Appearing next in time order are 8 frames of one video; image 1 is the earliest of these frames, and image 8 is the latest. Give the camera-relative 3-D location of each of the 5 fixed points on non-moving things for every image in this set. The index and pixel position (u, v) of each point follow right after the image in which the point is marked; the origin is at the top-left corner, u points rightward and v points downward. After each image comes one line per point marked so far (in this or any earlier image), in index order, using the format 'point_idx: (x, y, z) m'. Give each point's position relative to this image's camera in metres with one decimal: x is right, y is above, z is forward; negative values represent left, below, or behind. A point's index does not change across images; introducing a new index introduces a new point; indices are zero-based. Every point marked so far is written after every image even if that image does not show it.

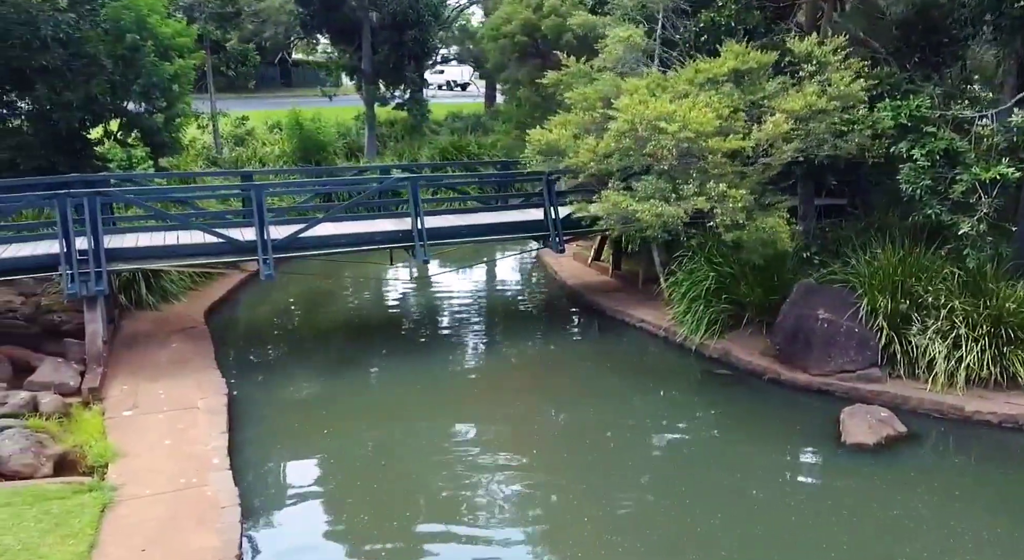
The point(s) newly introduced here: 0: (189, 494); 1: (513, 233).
0: (-1.7, -1.1, +4.7) m
1: (0.0, +0.5, +9.4) m
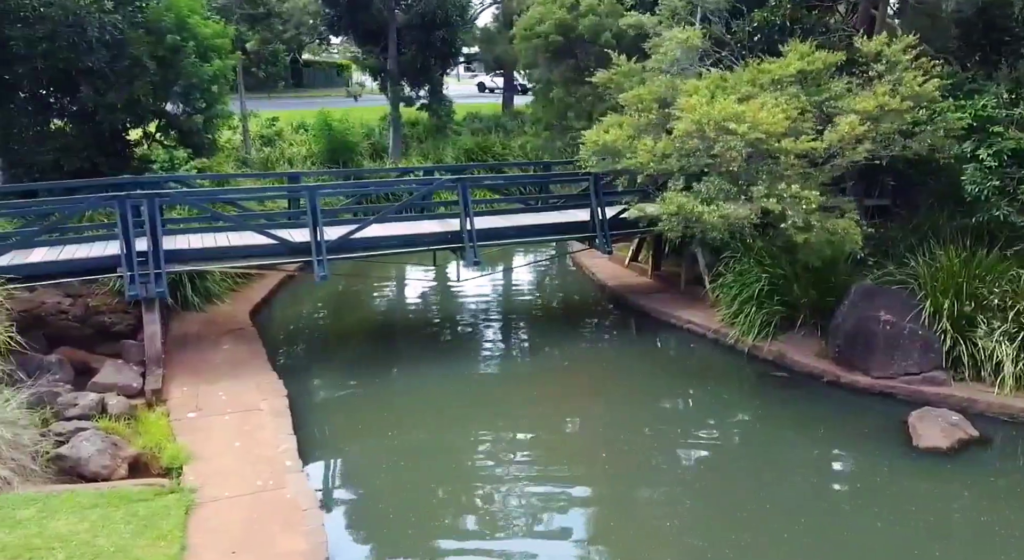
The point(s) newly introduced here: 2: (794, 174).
0: (-1.2, -1.1, +4.7) m
1: (+0.5, +0.5, +9.3) m
2: (+1.9, +0.7, +6.0) m
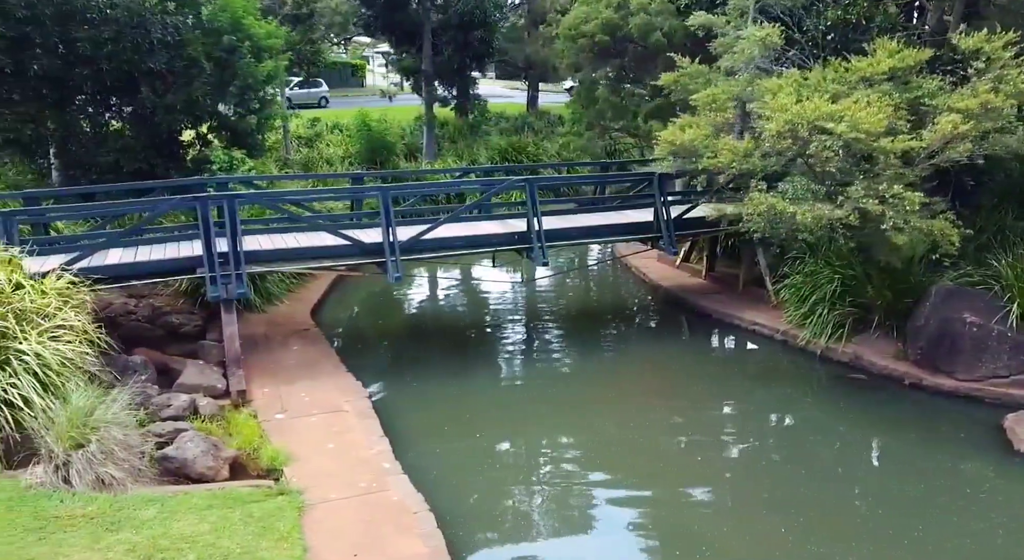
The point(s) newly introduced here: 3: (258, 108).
0: (-0.7, -1.1, +4.7) m
1: (+1.2, +0.5, +9.3) m
2: (+2.4, +0.7, +5.9) m
3: (-3.1, +2.0, +10.9) m
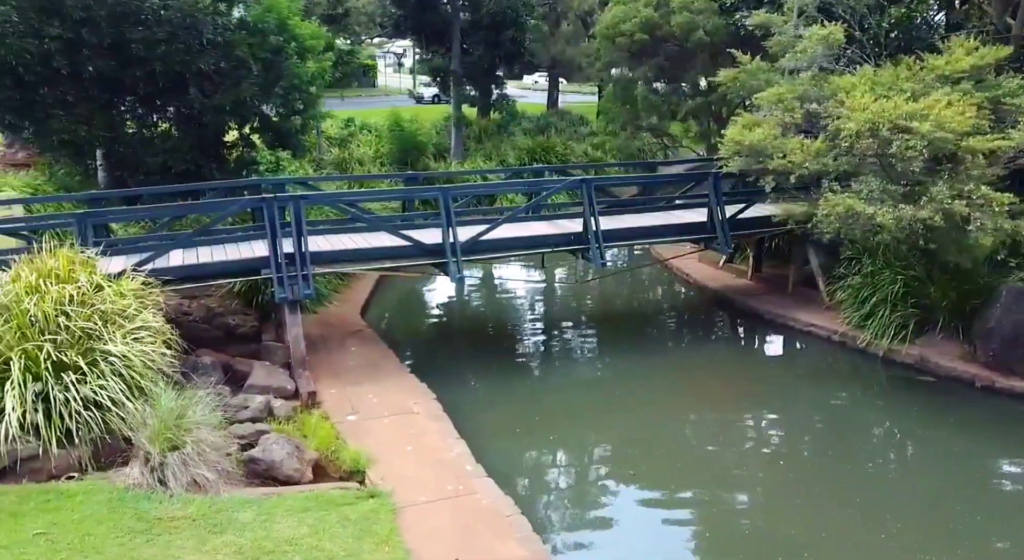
0: (-0.2, -1.1, +4.7) m
1: (+1.7, +0.4, +9.2) m
2: (+2.9, +0.7, +5.8) m
3: (-2.6, +2.0, +10.9) m
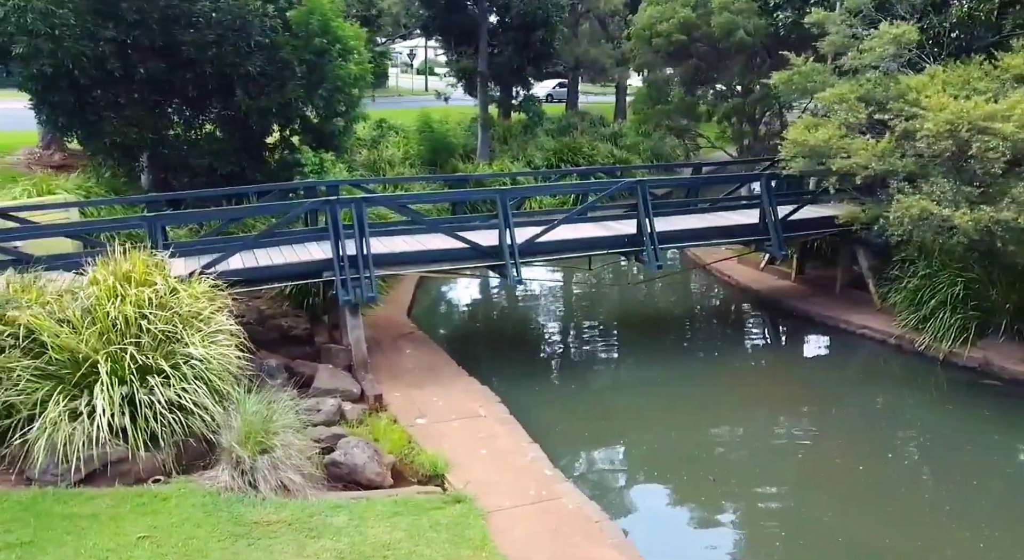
0: (+0.2, -1.1, +4.6) m
1: (+2.2, +0.4, +9.1) m
2: (+3.4, +0.7, +5.7) m
3: (-2.0, +2.0, +10.9) m
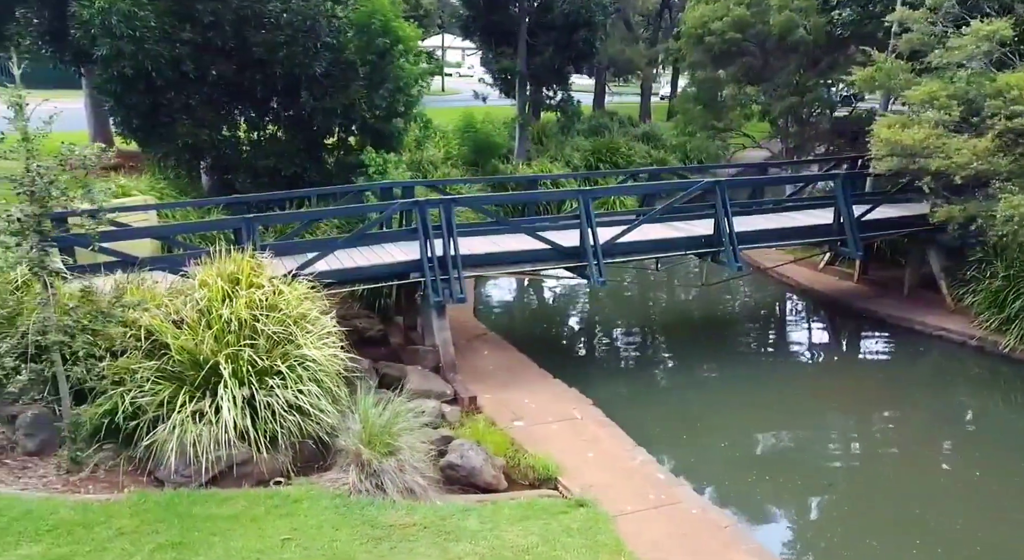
0: (+0.8, -1.1, +4.6) m
1: (+2.9, +0.4, +9.0) m
2: (+4.0, +0.6, +5.6) m
3: (-1.3, +2.0, +10.9) m
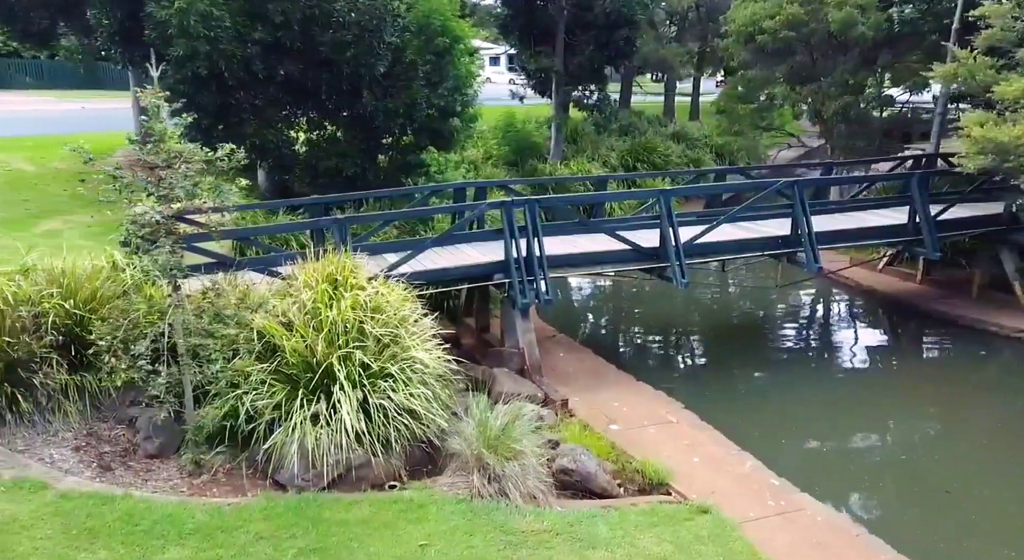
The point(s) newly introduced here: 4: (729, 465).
0: (+1.4, -1.2, +4.5) m
1: (+3.6, +0.4, +8.9) m
2: (+4.6, +0.6, +5.4) m
3: (-0.5, +2.0, +10.9) m
4: (+1.2, -1.1, +5.3) m
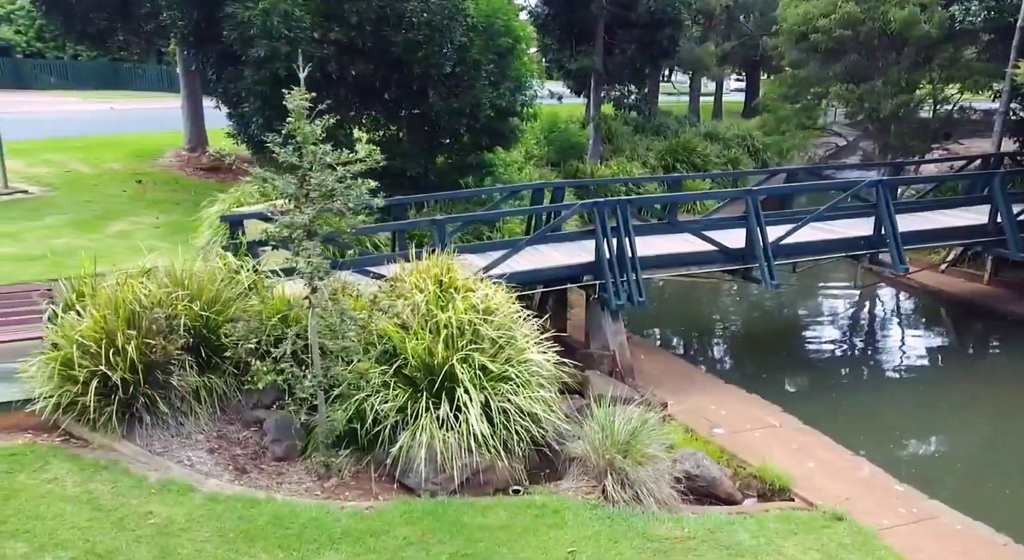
0: (+2.0, -1.2, +4.4) m
1: (+4.3, +0.4, +8.7) m
2: (+5.2, +0.6, +5.3) m
3: (+0.2, +2.0, +10.8) m
4: (+1.9, -1.1, +5.2) m
